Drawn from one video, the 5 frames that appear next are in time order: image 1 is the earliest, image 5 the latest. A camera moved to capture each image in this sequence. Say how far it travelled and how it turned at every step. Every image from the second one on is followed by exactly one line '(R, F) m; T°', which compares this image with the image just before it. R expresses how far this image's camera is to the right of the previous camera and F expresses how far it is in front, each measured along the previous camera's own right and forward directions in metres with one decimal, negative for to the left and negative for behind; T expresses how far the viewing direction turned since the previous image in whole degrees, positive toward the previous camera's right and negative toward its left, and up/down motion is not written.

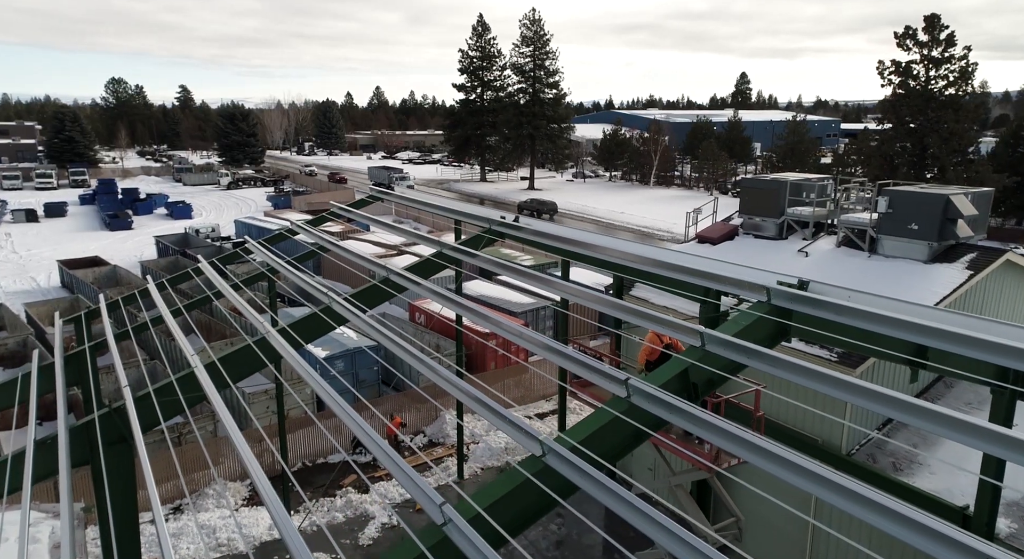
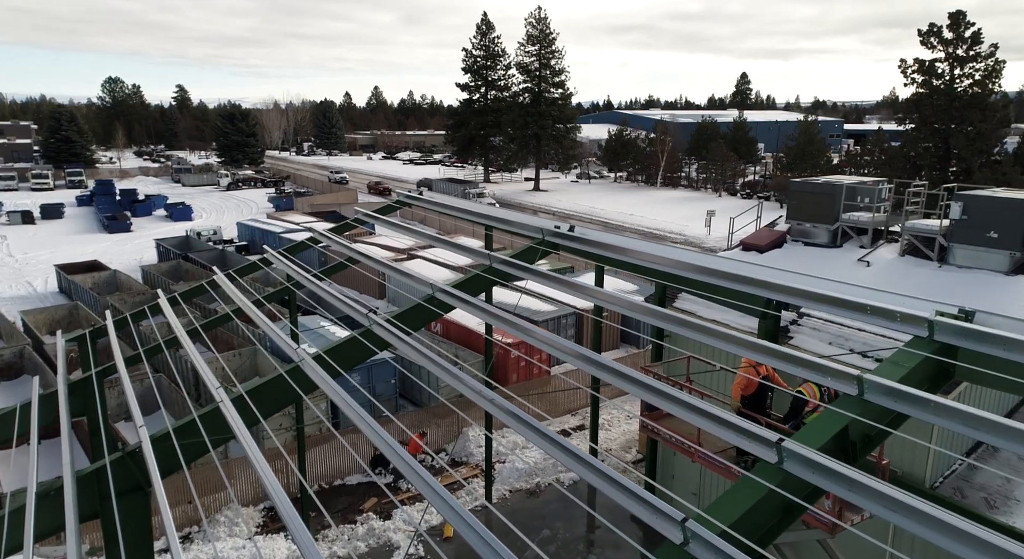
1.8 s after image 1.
(-0.6, +0.8) m; 0°
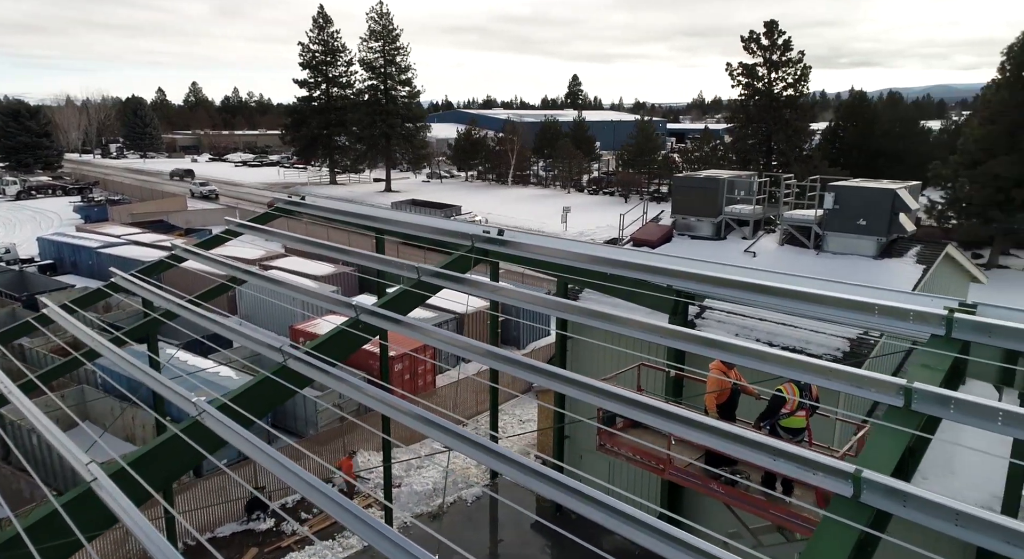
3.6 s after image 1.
(-0.7, +0.8) m; +14°
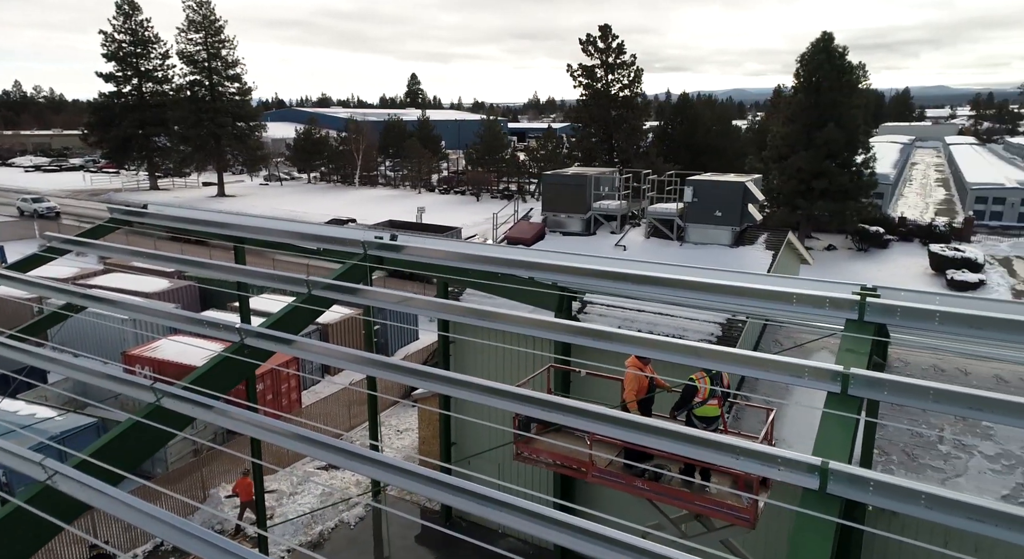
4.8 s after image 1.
(-0.4, +0.3) m; +13°
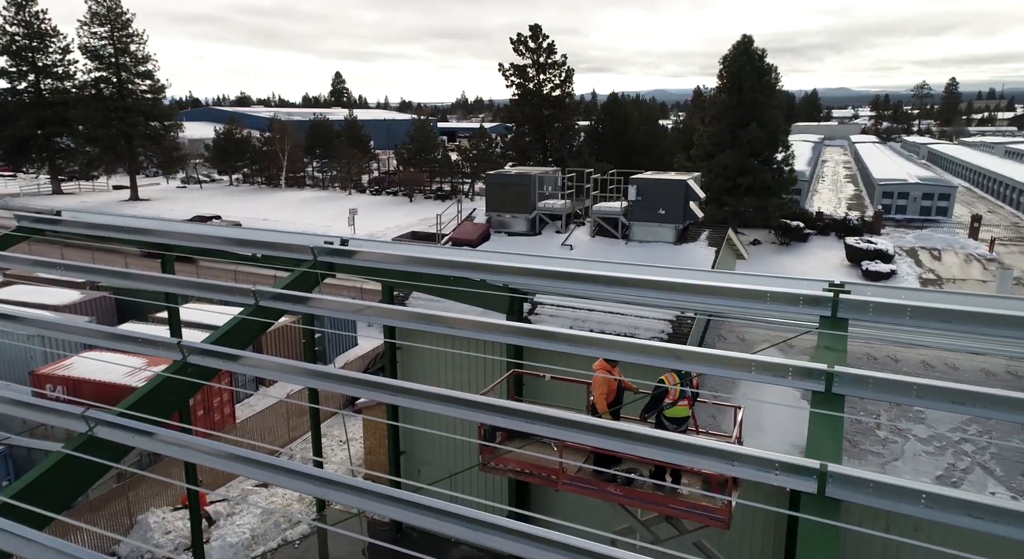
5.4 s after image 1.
(-0.2, +0.2) m; +6°
